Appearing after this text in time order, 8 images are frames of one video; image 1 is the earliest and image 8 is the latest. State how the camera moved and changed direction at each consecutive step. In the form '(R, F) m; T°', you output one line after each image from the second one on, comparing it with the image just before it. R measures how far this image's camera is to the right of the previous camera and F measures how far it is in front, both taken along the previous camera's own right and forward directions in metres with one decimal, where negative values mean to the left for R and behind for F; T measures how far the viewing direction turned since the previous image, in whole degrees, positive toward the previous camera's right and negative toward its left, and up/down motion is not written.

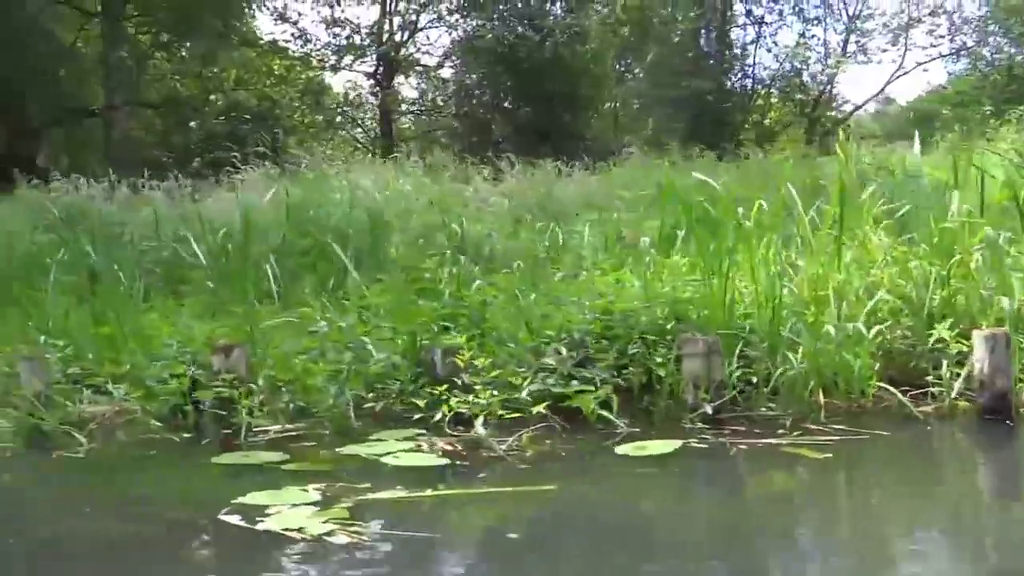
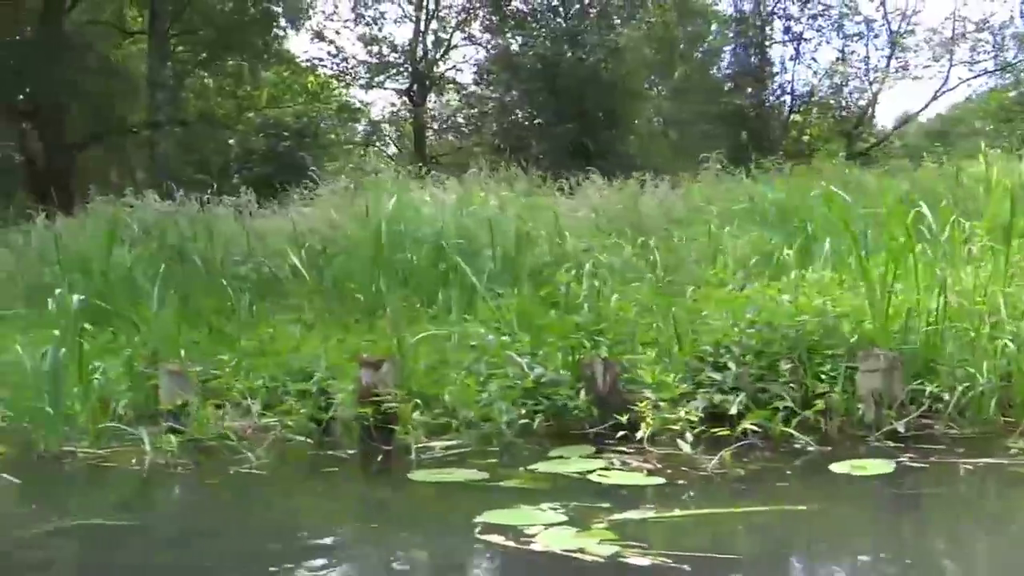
(-0.4, +0.1) m; -1°
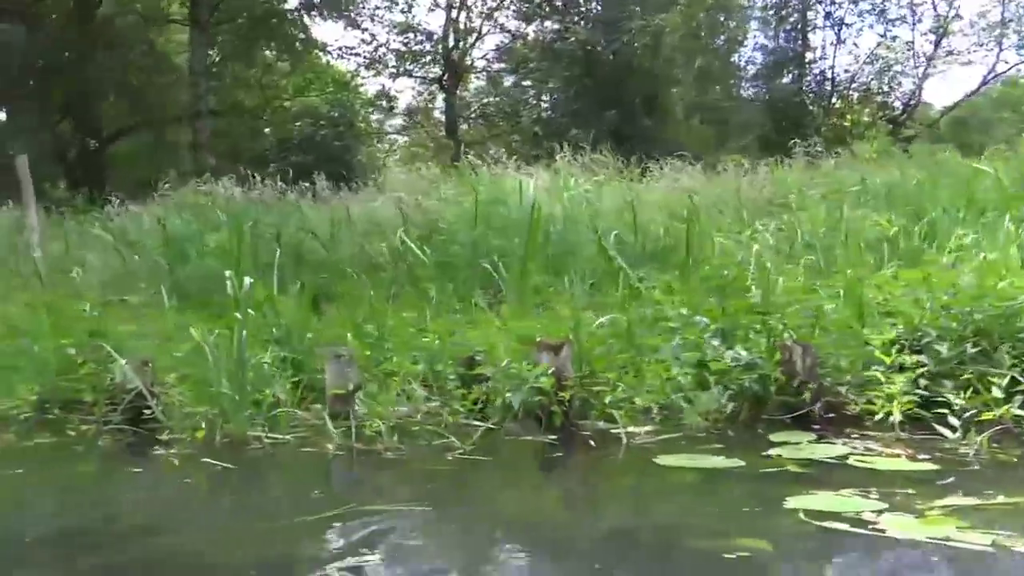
(-0.5, +0.1) m; -1°
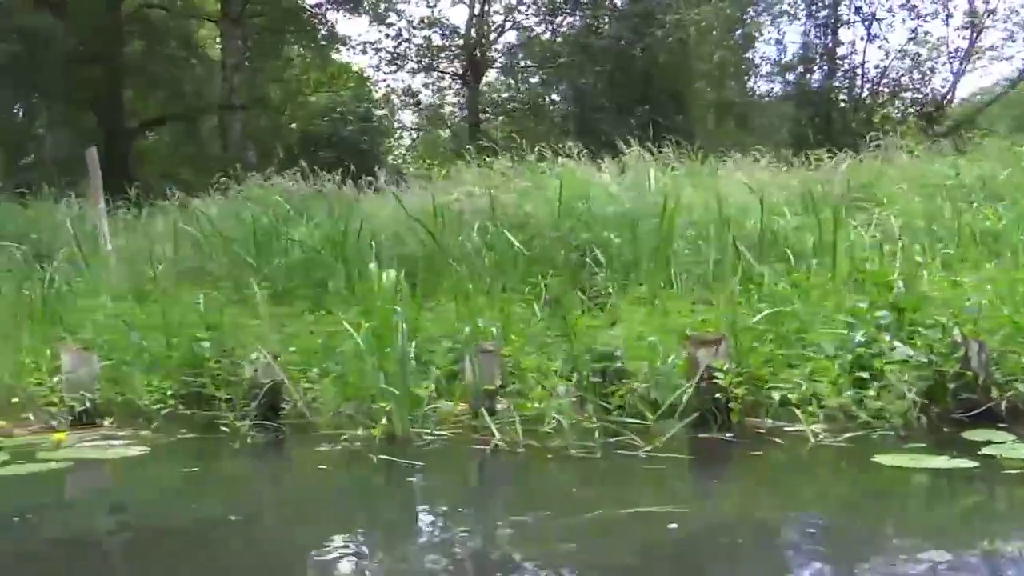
(-0.4, +0.1) m; 0°
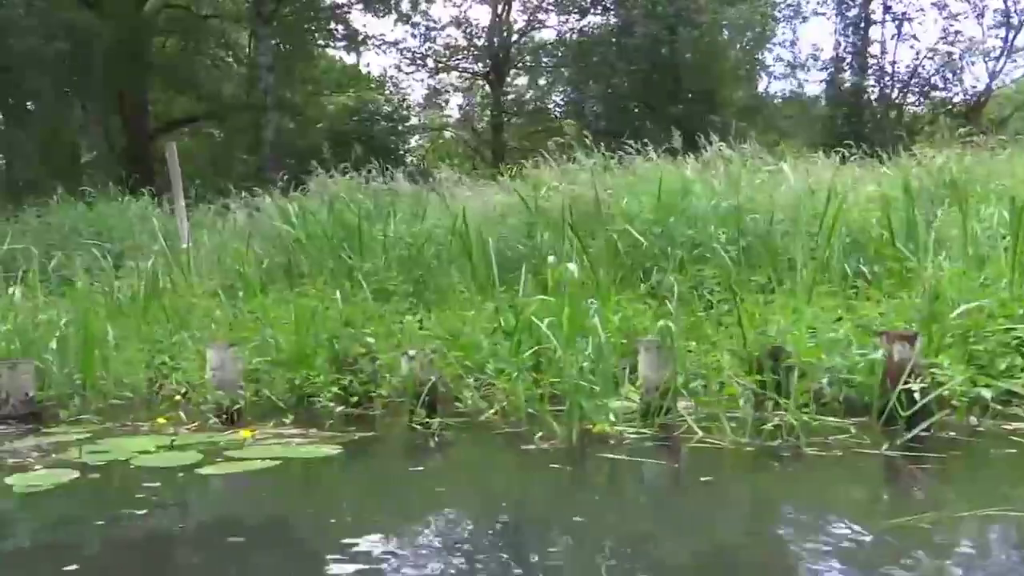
(-0.5, +0.1) m; 0°
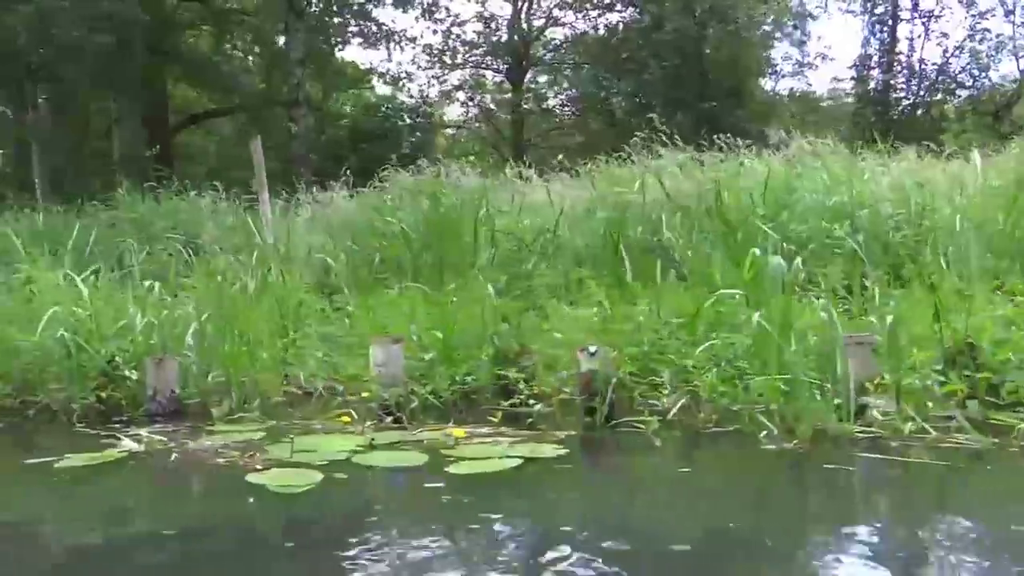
(-0.6, +0.1) m; 0°
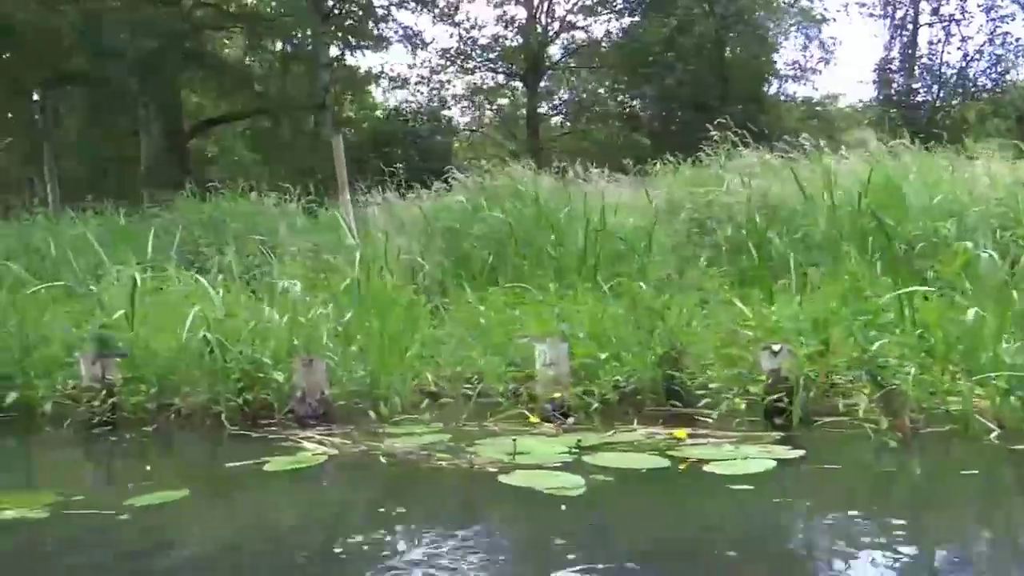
(-0.6, +0.1) m; +1°
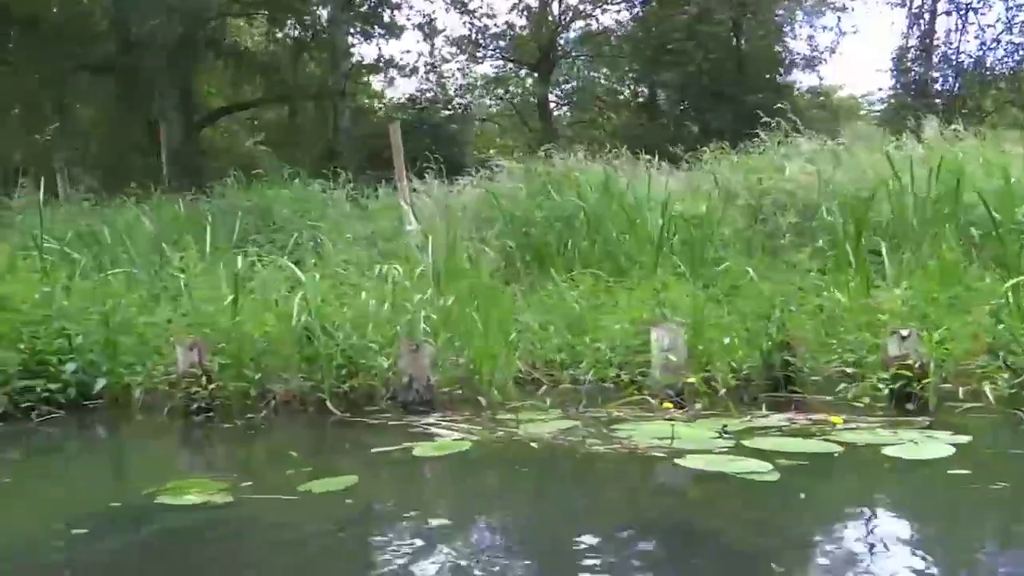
(-0.4, +0.1) m; 0°
